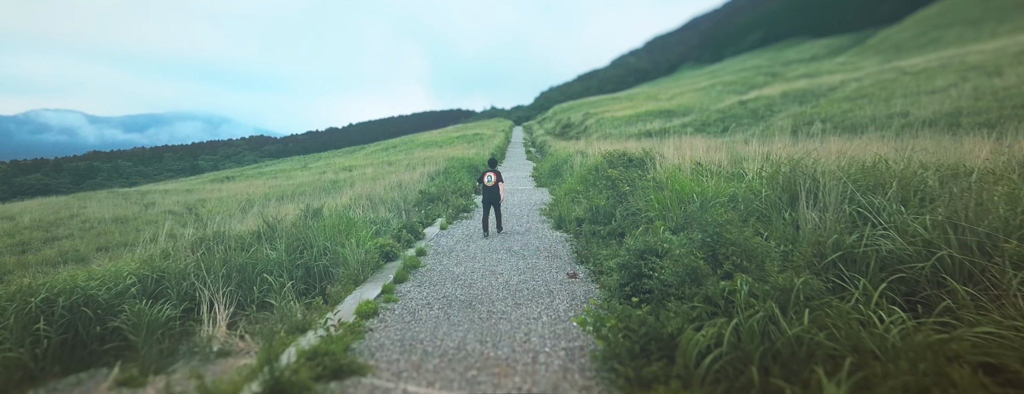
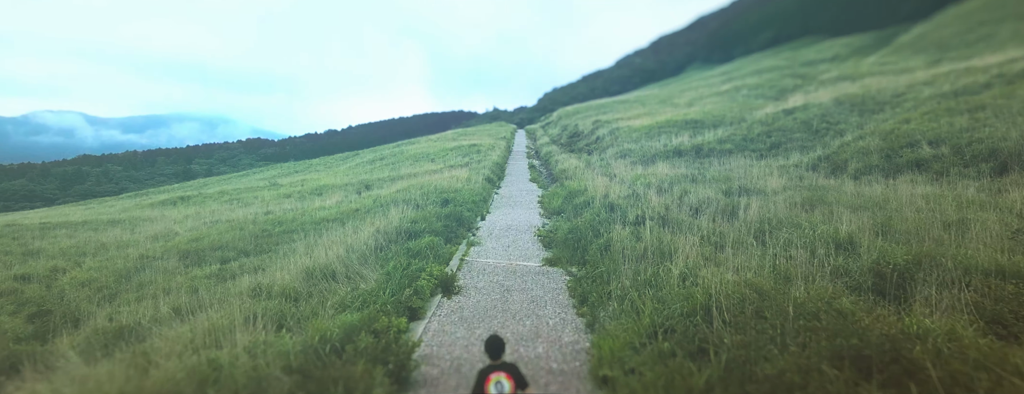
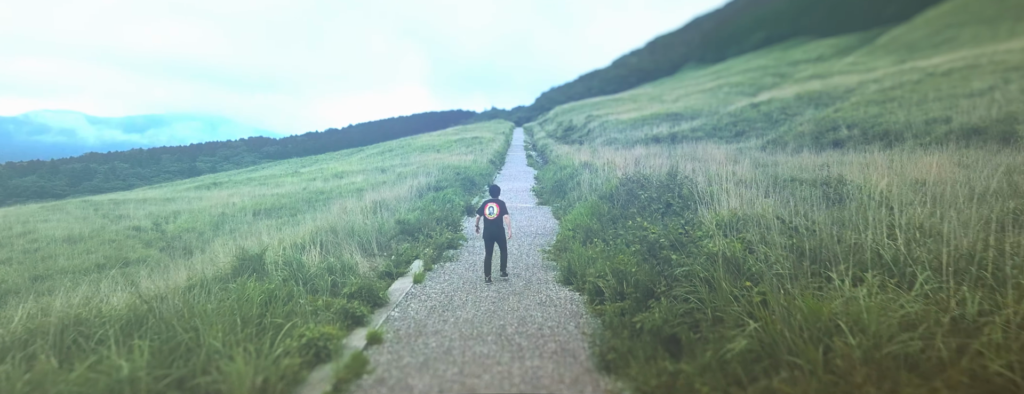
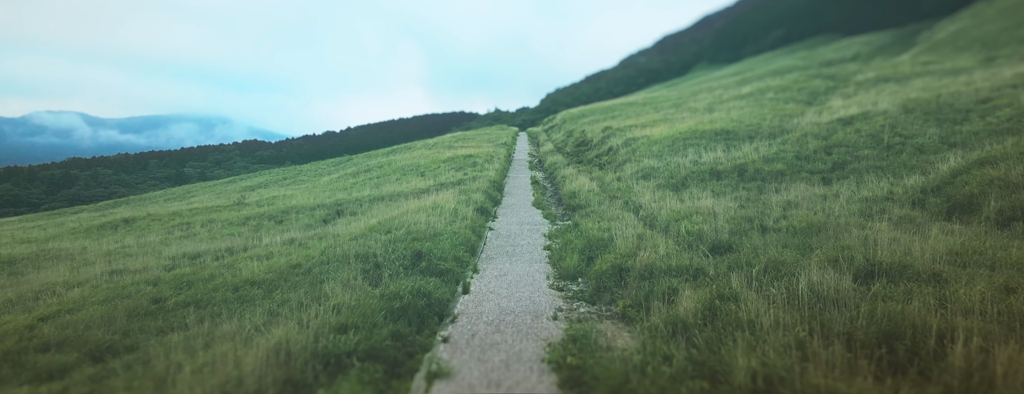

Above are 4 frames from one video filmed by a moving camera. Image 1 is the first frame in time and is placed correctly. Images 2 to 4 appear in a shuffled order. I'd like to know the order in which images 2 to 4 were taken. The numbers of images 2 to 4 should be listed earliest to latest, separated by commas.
3, 2, 4
